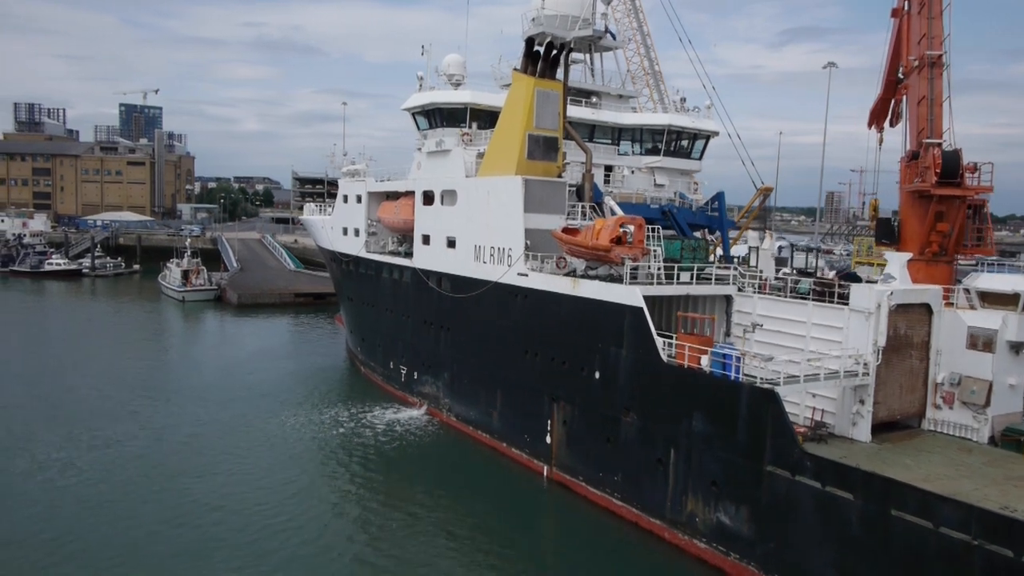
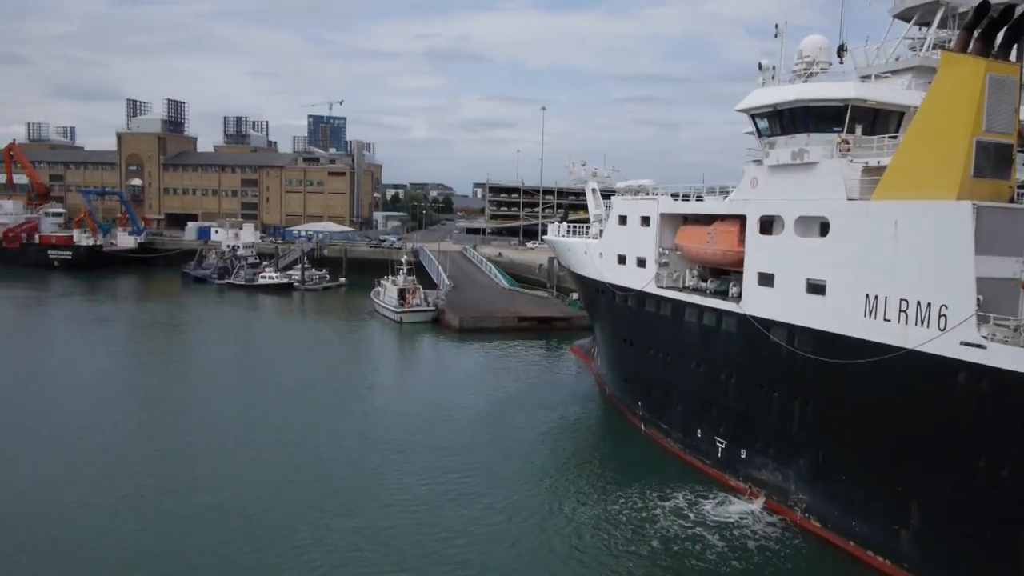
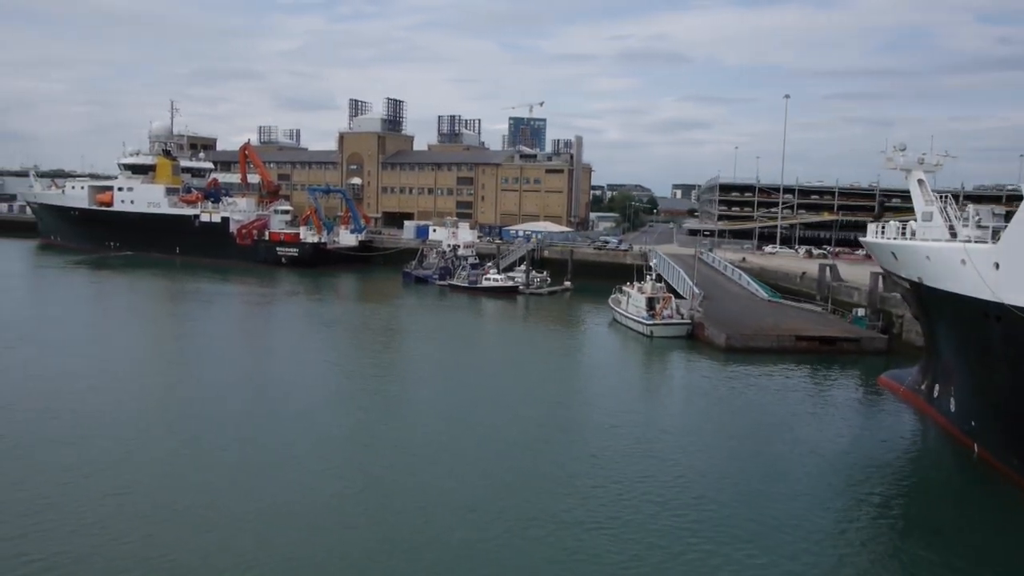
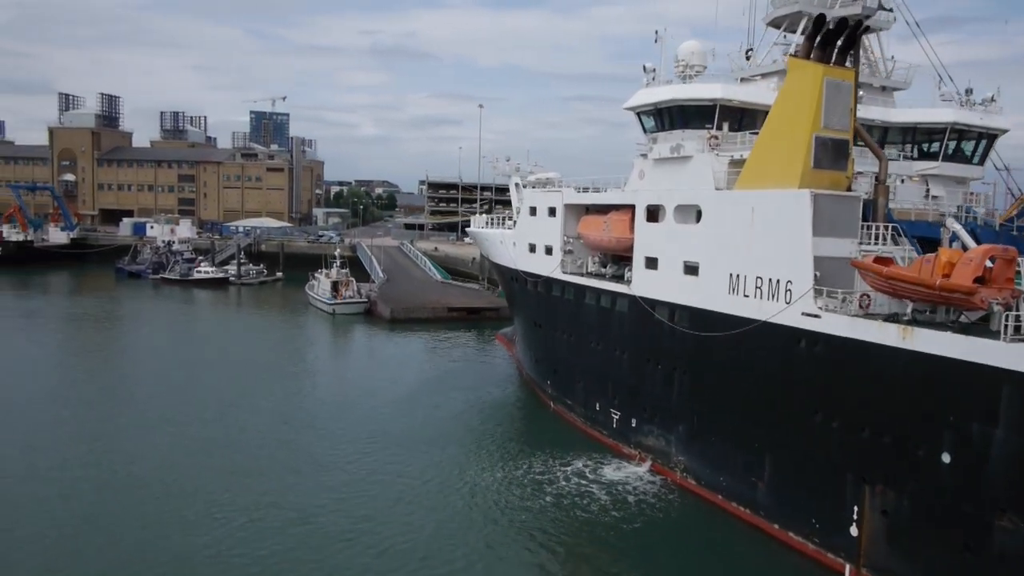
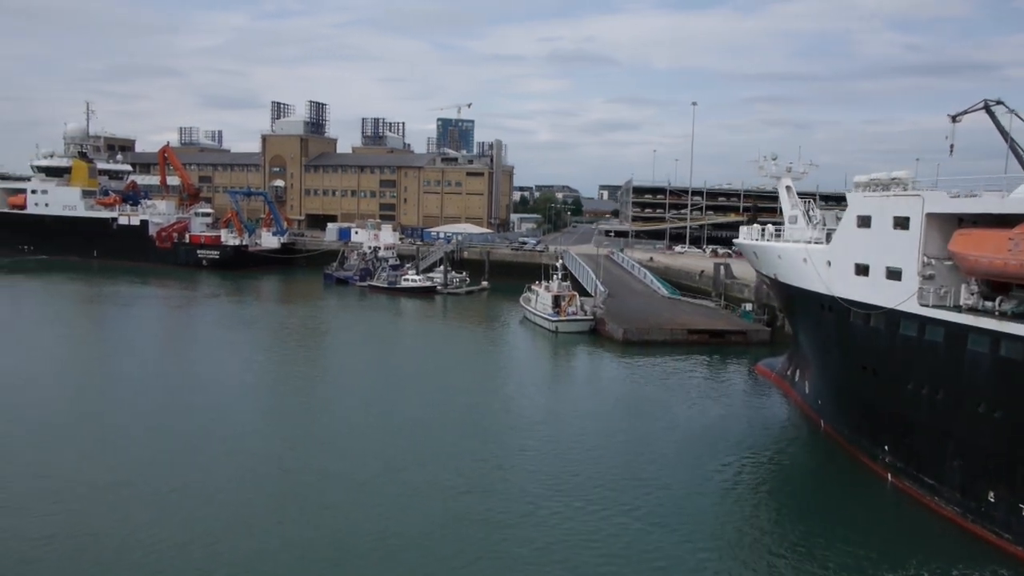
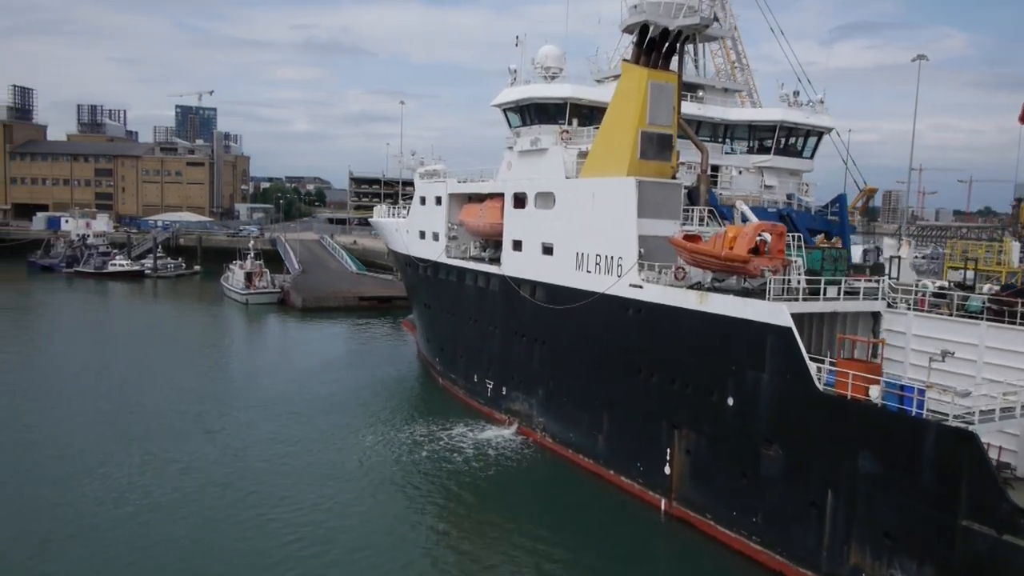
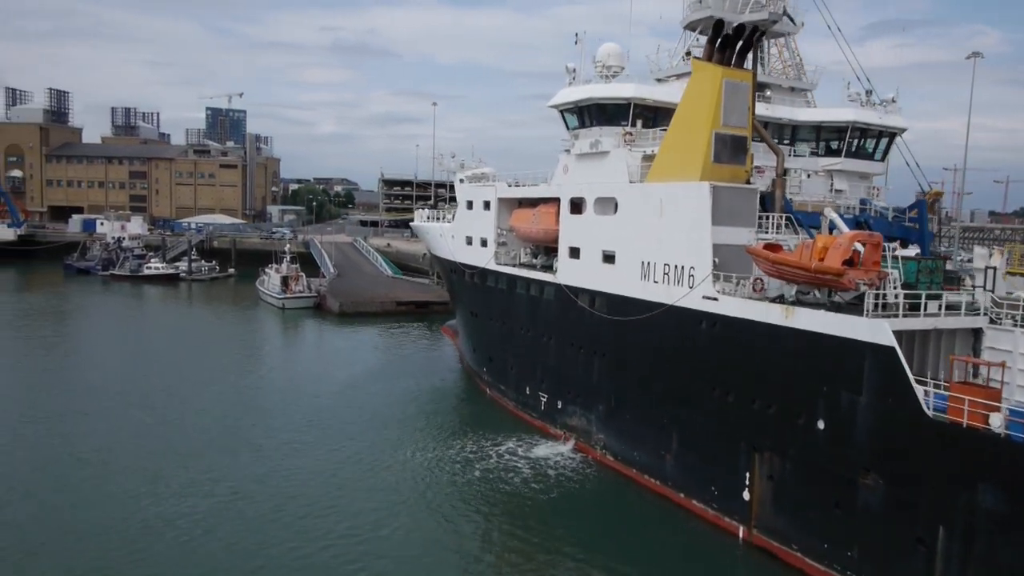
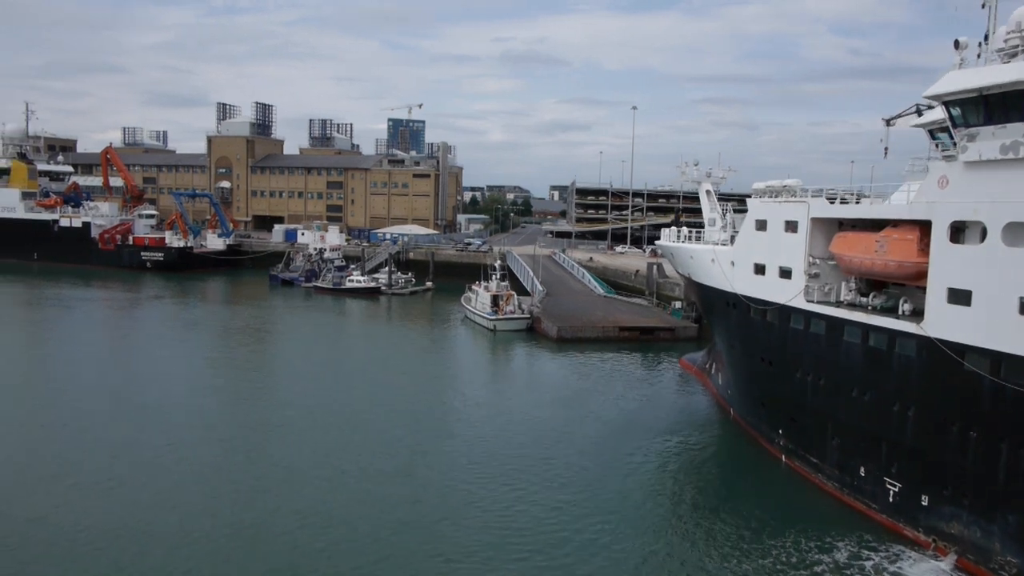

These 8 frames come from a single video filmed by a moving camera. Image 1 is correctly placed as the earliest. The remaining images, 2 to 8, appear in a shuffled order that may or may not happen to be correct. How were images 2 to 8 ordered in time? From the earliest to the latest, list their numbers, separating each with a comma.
6, 7, 4, 2, 8, 5, 3
